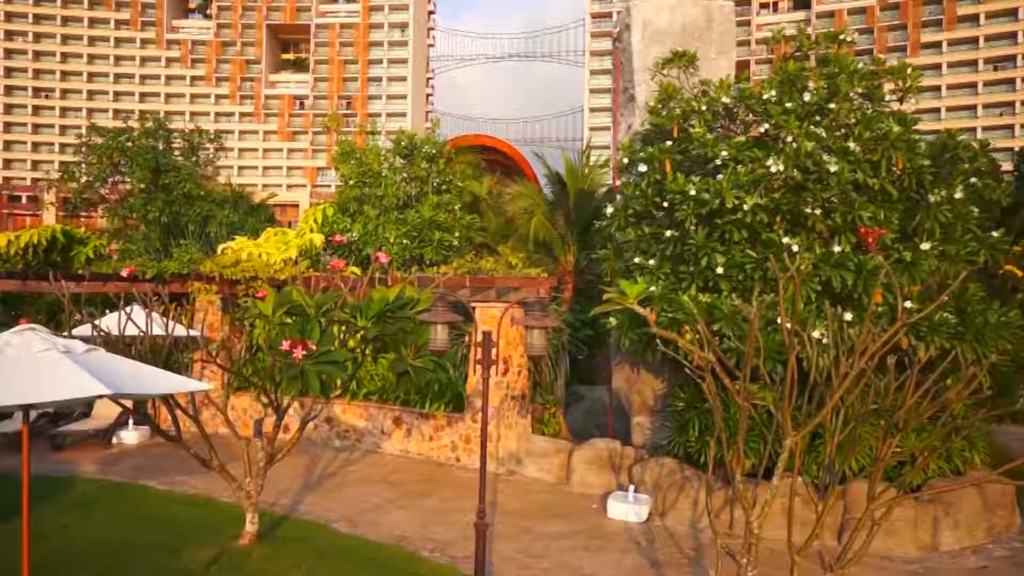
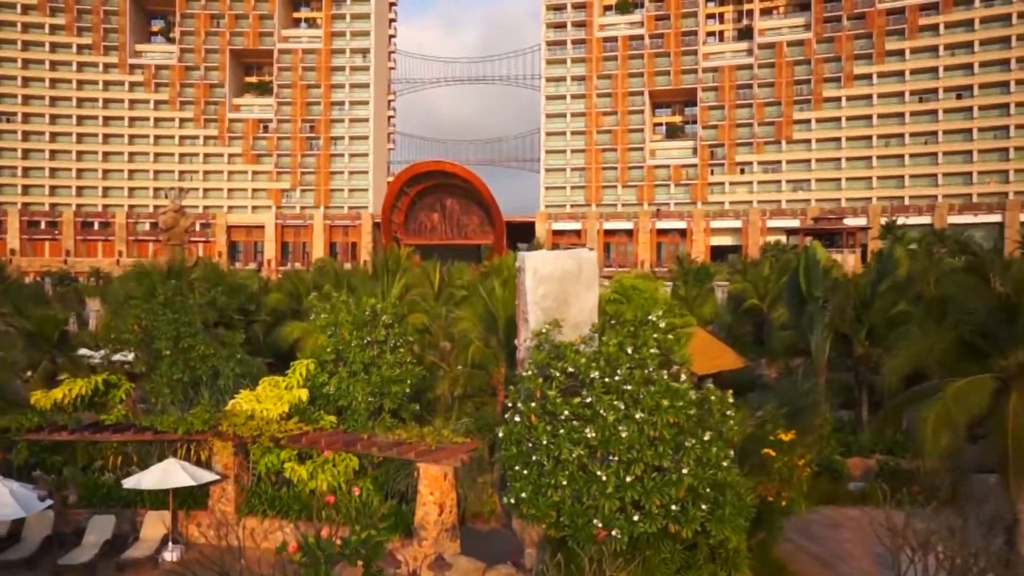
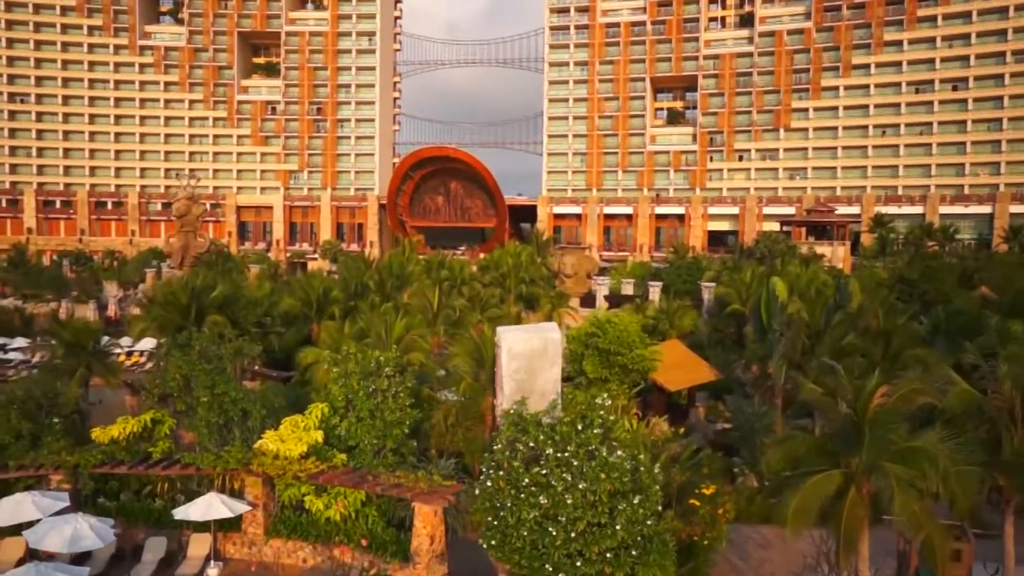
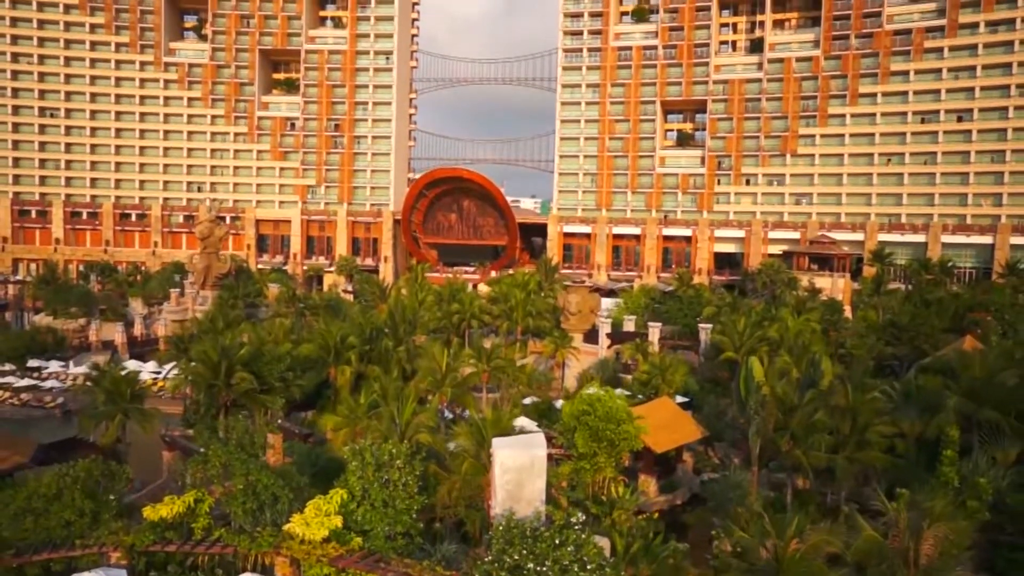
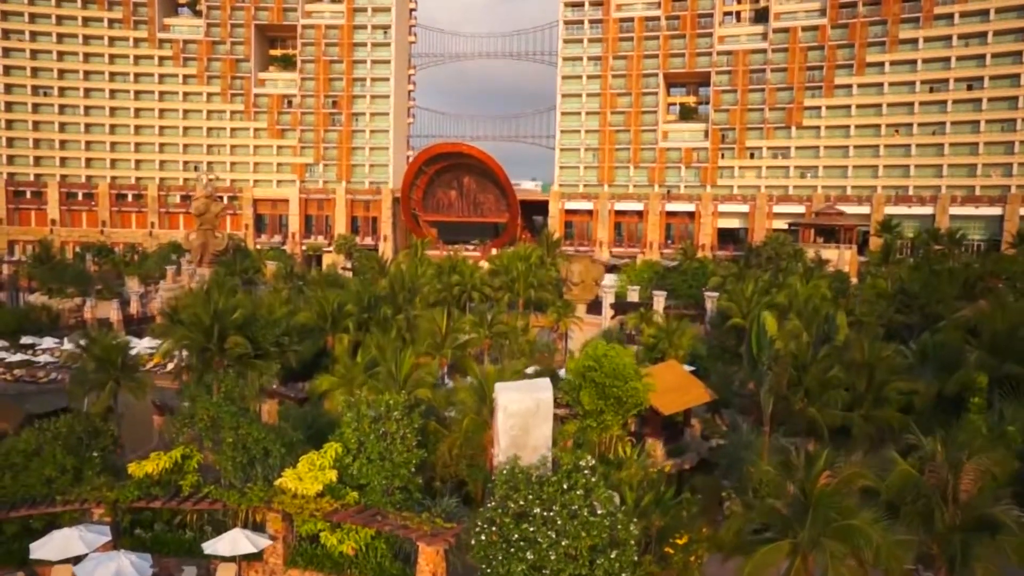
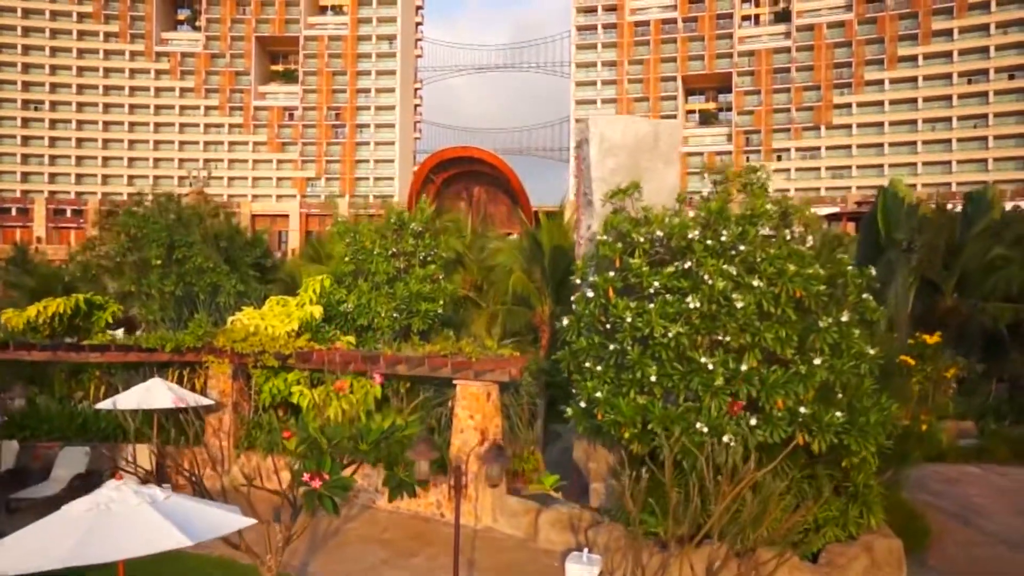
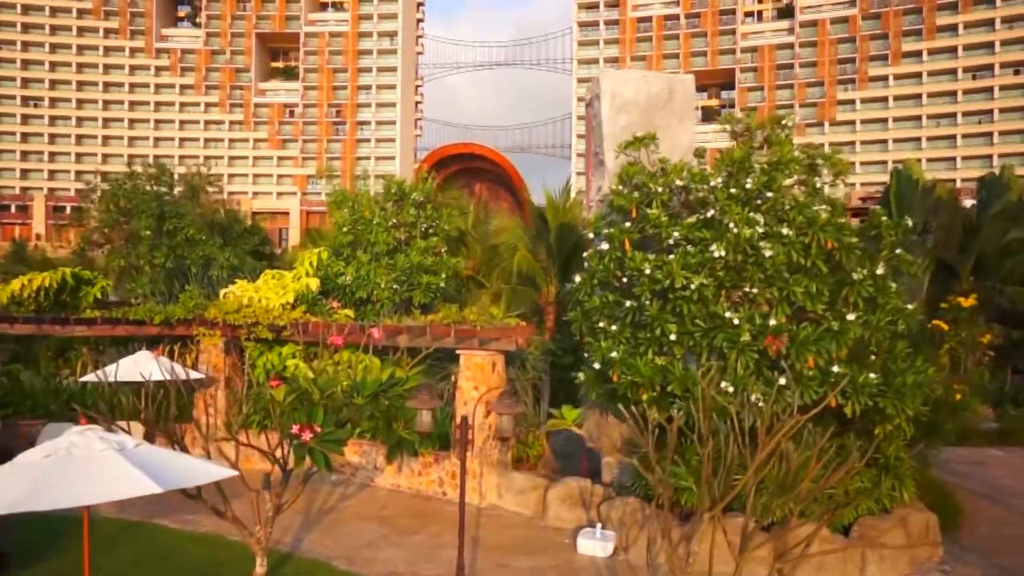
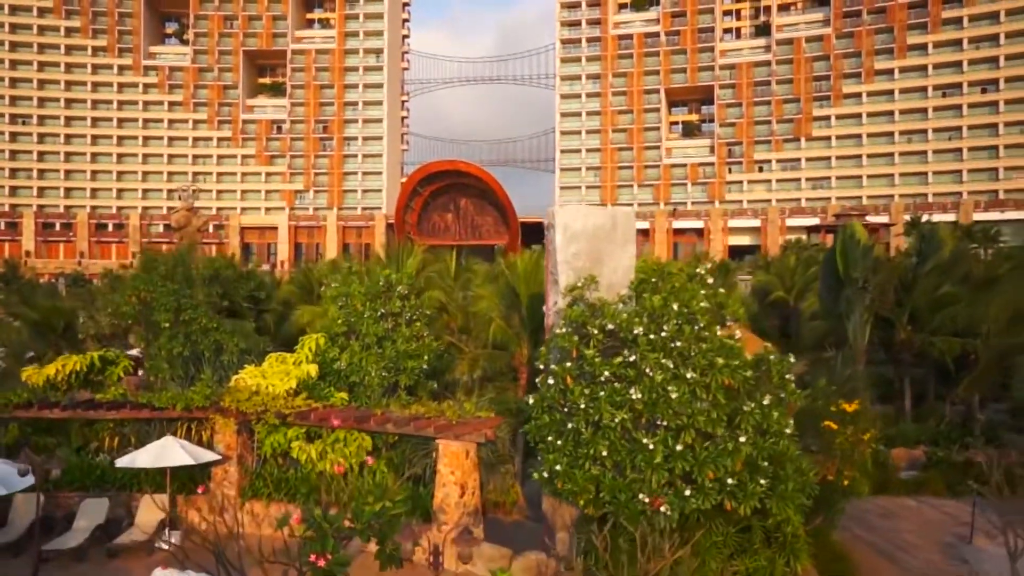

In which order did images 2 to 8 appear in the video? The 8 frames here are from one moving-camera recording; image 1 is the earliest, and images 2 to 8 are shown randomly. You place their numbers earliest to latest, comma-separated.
7, 6, 8, 2, 3, 5, 4
